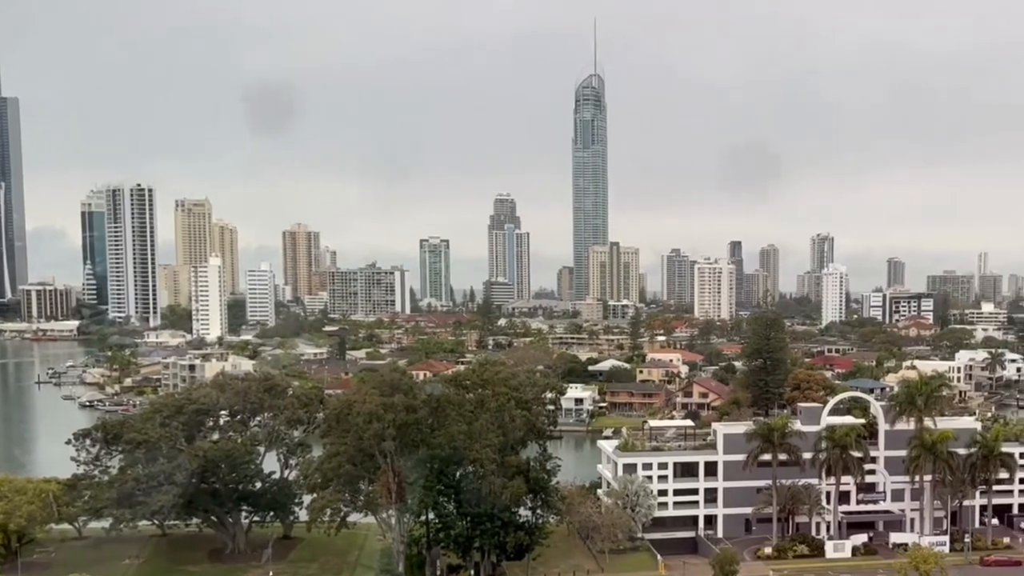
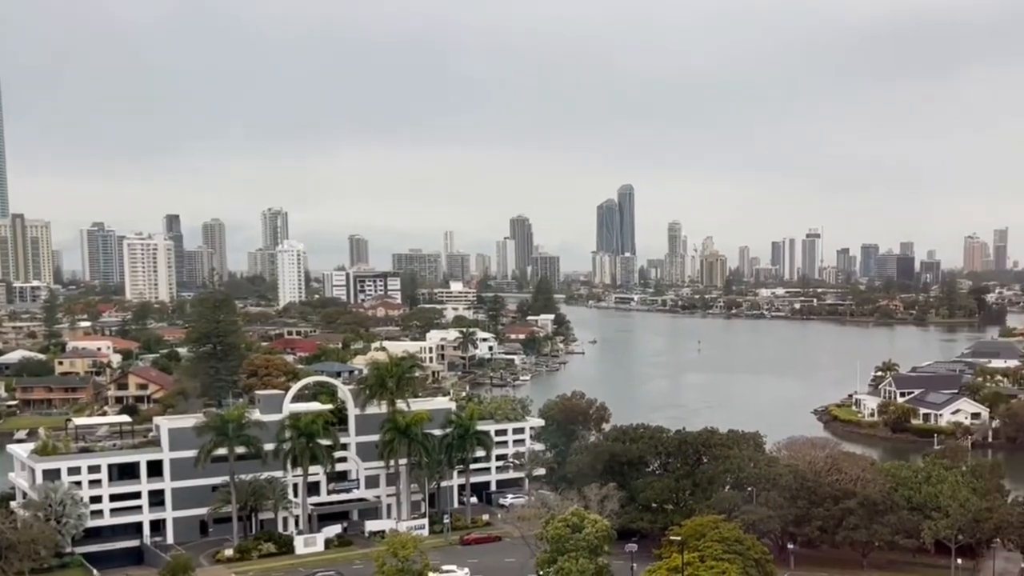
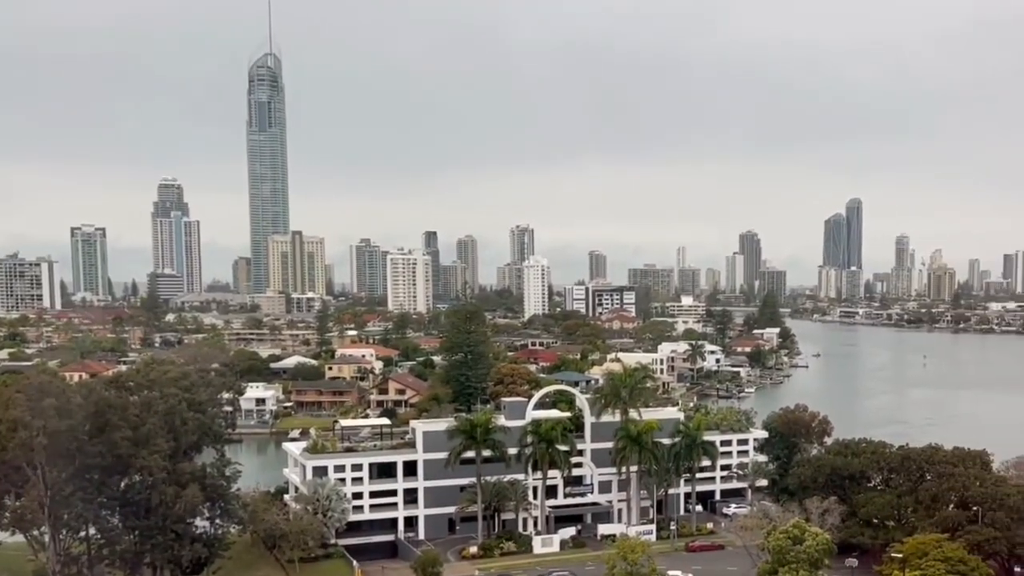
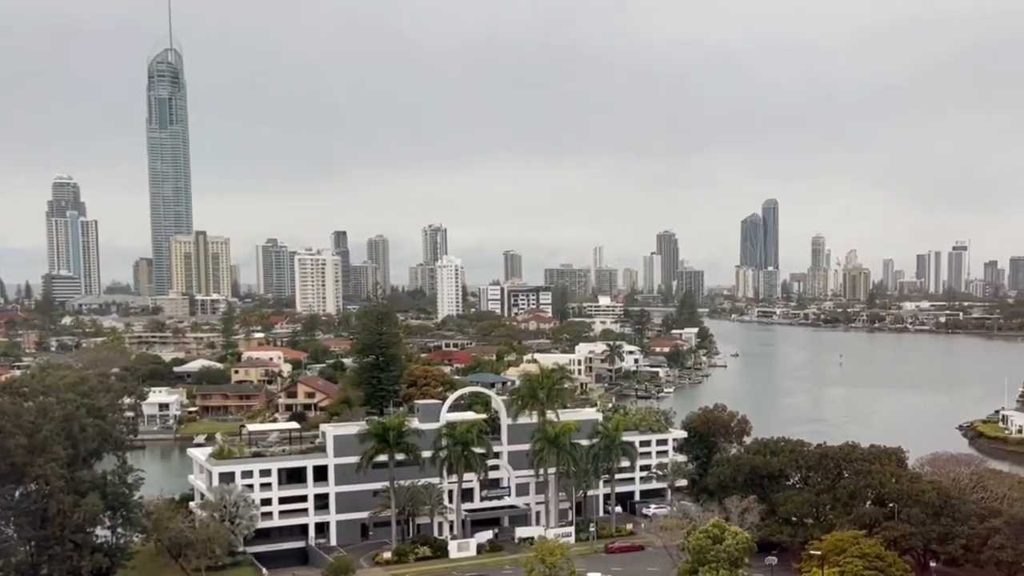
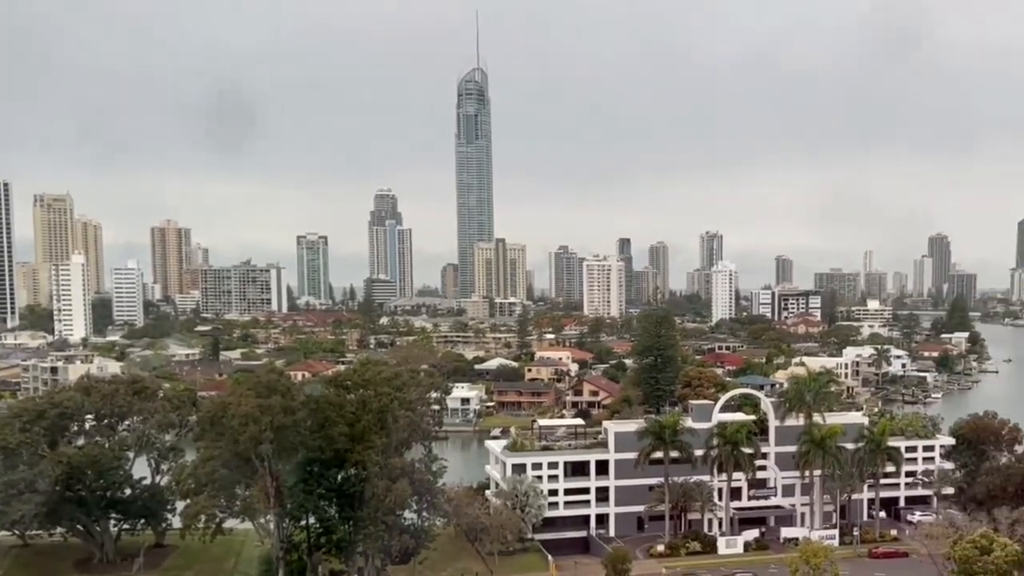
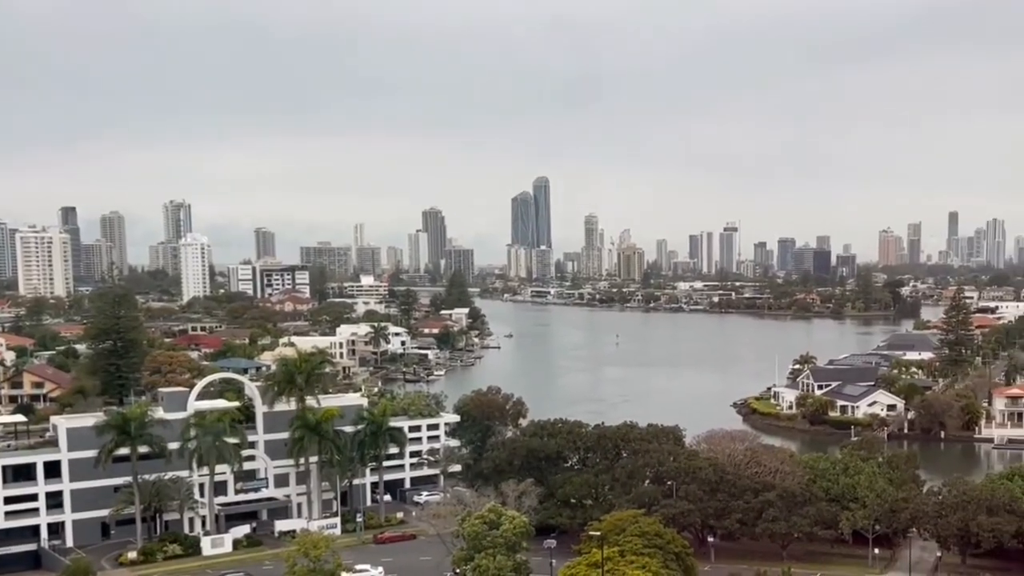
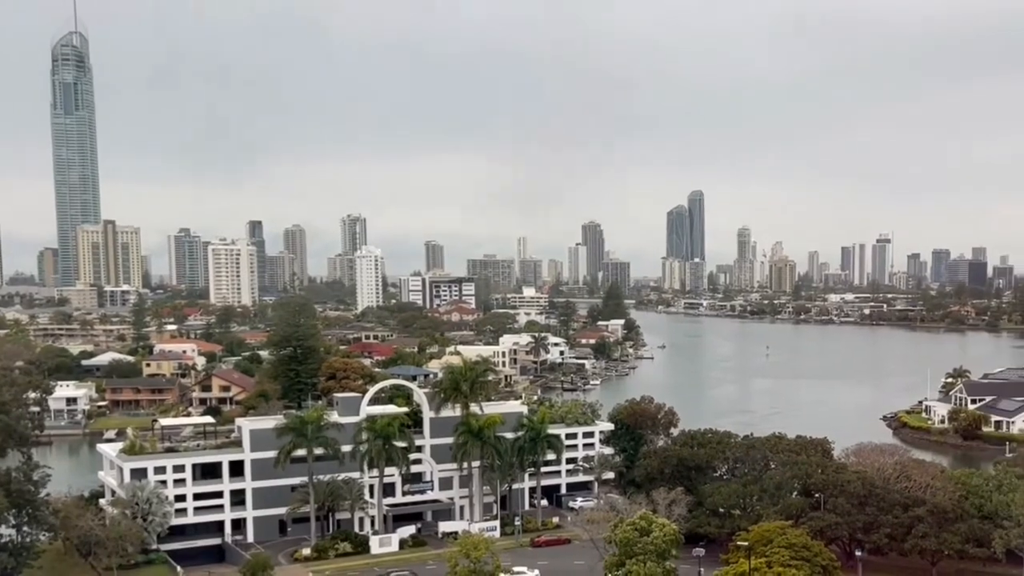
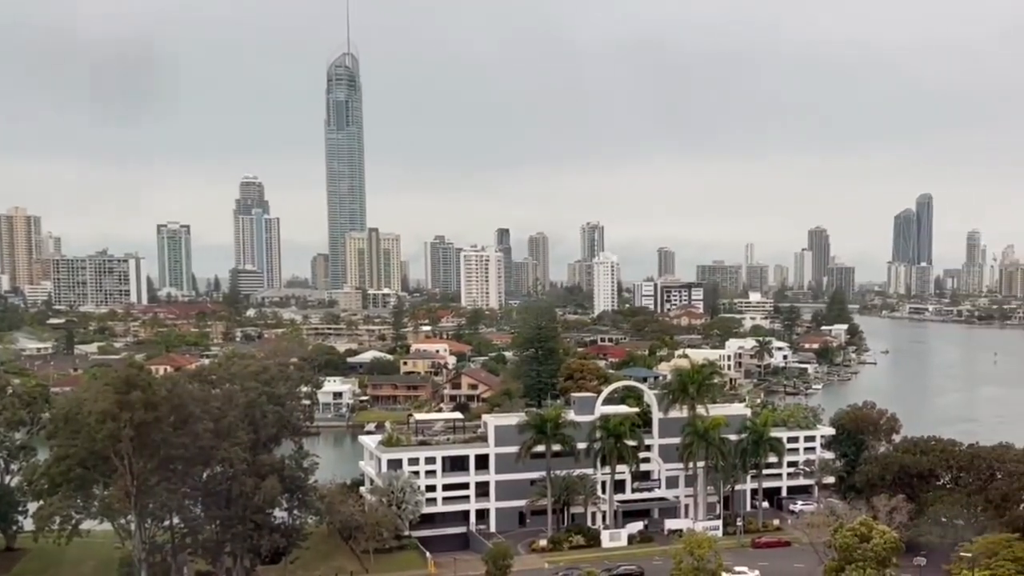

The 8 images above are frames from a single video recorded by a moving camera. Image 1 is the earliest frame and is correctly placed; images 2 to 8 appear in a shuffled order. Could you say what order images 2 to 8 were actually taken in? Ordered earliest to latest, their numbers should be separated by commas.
5, 8, 3, 4, 7, 2, 6
